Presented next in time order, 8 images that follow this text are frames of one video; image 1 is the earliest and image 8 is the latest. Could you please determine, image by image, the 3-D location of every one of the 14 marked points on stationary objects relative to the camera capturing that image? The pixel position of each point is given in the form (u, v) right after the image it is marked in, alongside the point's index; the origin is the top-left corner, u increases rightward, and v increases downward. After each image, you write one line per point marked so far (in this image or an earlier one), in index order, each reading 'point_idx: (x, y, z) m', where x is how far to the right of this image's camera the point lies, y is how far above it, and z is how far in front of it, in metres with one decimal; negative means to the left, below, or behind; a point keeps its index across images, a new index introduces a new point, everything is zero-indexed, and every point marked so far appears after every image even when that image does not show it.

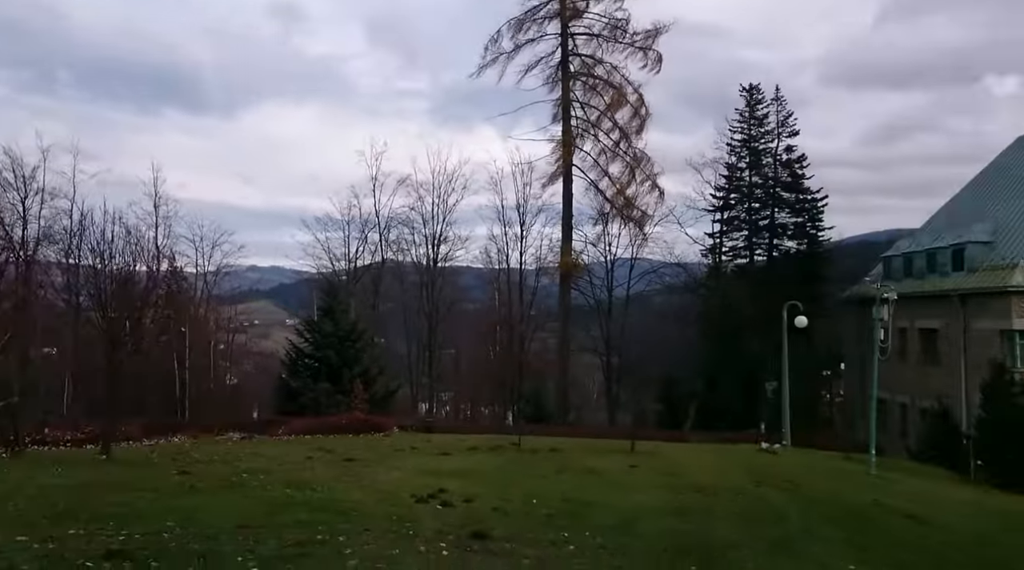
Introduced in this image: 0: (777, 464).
0: (+4.5, -3.2, +17.5) m
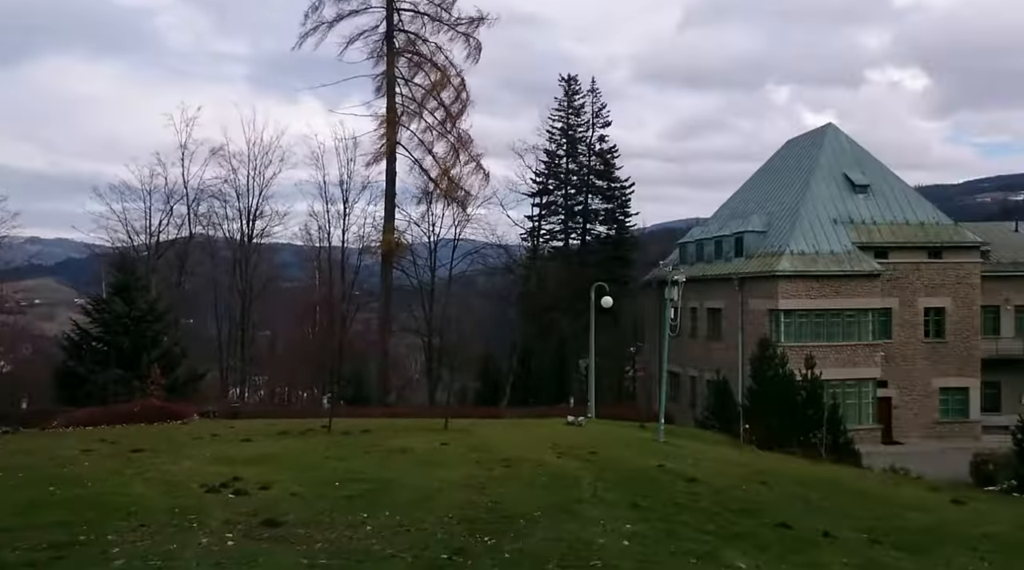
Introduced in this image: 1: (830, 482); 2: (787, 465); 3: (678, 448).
0: (+1.0, -2.9, +18.2) m
1: (+4.5, -2.8, +13.8) m
2: (+4.4, -3.0, +15.8) m
3: (+2.8, -3.0, +17.1) m
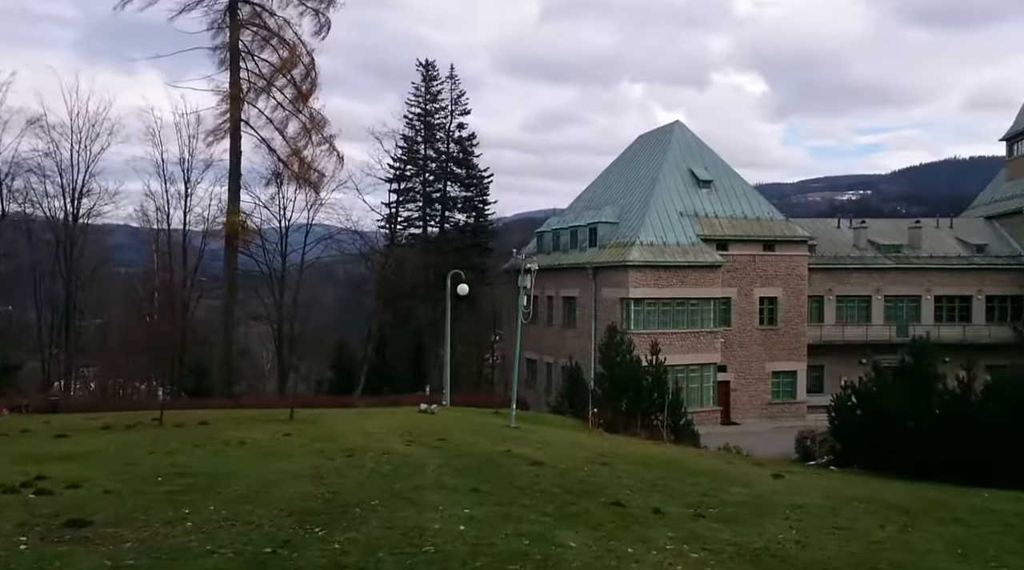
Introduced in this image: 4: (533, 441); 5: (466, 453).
0: (-1.8, -2.6, +18.1) m
1: (+2.3, -2.6, +14.2) m
2: (+1.9, -2.8, +16.1) m
3: (+0.1, -2.8, +17.2) m
4: (+0.4, -2.7, +16.3) m
5: (-0.7, -2.5, +13.9) m
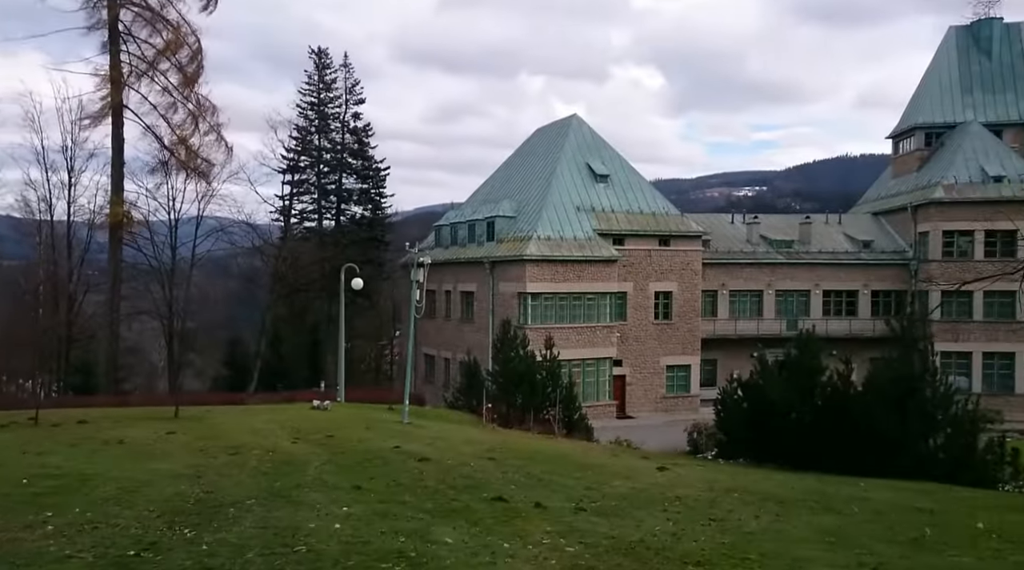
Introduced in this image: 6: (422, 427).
0: (-3.8, -2.5, +17.7) m
1: (+0.6, -2.5, +14.3) m
2: (+0.1, -2.7, +16.1) m
3: (-1.9, -2.7, +17.1) m
4: (-1.5, -2.6, +16.2) m
5: (-2.3, -2.4, +13.7) m
6: (-1.8, -2.8, +18.6) m
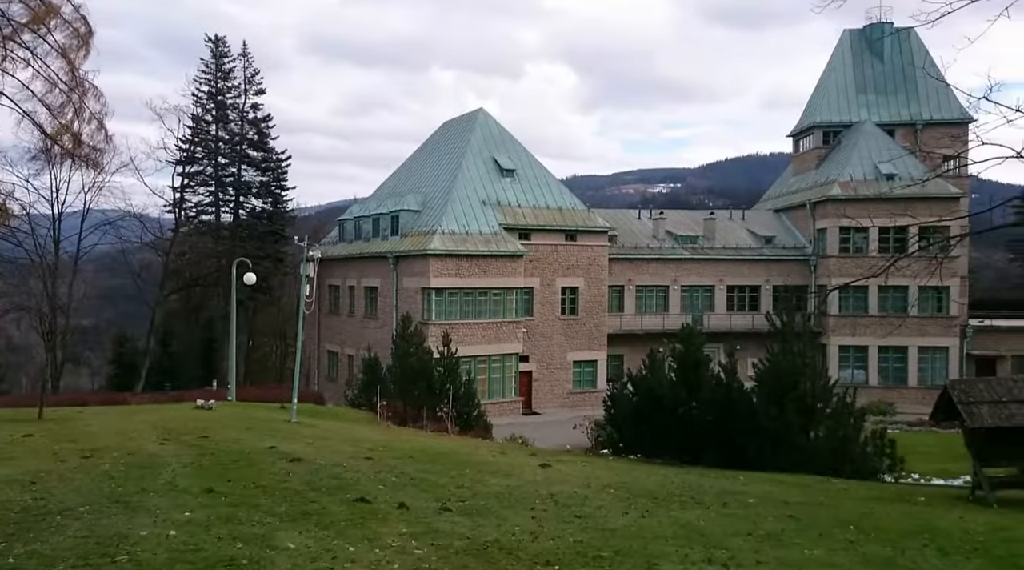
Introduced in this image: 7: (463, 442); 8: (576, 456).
0: (-5.8, -2.4, +16.9) m
1: (-1.1, -2.4, +13.9) m
2: (-1.8, -2.6, +15.7) m
3: (-3.8, -2.5, +16.5) m
4: (-3.4, -2.5, +15.6) m
5: (-3.9, -2.3, +13.0) m
6: (-3.9, -2.7, +18.0) m
7: (-0.9, -2.8, +16.9) m
8: (+1.0, -2.8, +15.3) m
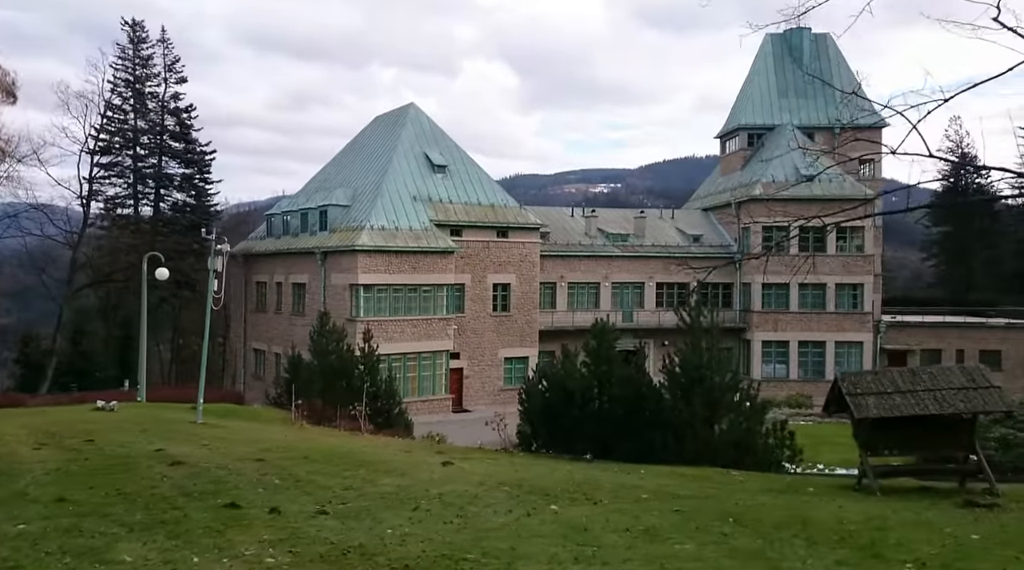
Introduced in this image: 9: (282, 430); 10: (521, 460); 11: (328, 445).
0: (-7.4, -2.3, +16.1) m
1: (-2.4, -2.3, +13.3) m
2: (-3.3, -2.5, +15.1) m
3: (-5.3, -2.4, +15.7) m
4: (-4.8, -2.4, +14.9) m
5: (-5.2, -2.2, +12.3) m
6: (-5.4, -2.6, +17.3) m
7: (-2.4, -2.7, +16.4) m
8: (-0.4, -2.7, +14.9) m
9: (-4.5, -2.8, +18.6) m
10: (+0.2, -2.6, +14.0) m
11: (-2.8, -2.5, +14.6) m
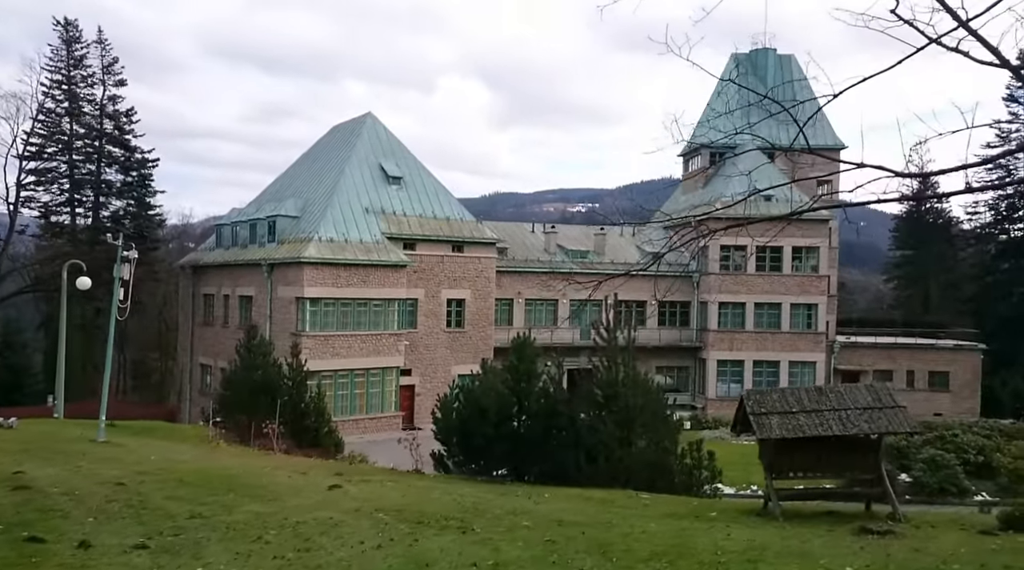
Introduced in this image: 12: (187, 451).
0: (-8.7, -2.4, +15.1) m
1: (-3.8, -2.5, +12.5) m
2: (-4.6, -2.6, +14.2) m
3: (-6.7, -2.6, +14.8) m
4: (-6.2, -2.5, +14.0) m
5: (-6.5, -2.2, +11.4) m
6: (-6.9, -2.7, +16.3) m
7: (-3.8, -2.9, +15.5) m
8: (-1.8, -2.8, +14.1) m
9: (-6.0, -3.0, +17.7) m
10: (-1.2, -2.8, +13.2) m
11: (-4.1, -2.6, +13.7) m
12: (-5.6, -3.0, +17.0) m
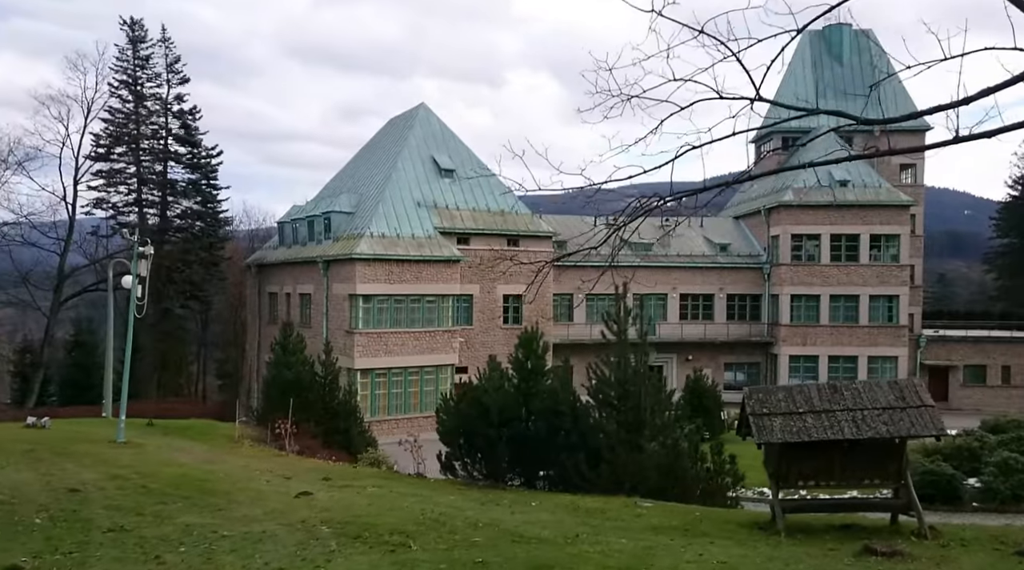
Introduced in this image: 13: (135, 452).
0: (-8.6, -2.4, +15.1) m
1: (-3.9, -2.4, +12.0) m
2: (-4.6, -2.6, +13.8) m
3: (-6.6, -2.5, +14.6) m
4: (-6.1, -2.5, +13.7) m
5: (-6.7, -2.2, +11.2) m
6: (-6.6, -2.7, +16.1) m
7: (-3.6, -2.8, +15.0) m
8: (-1.7, -2.8, +13.4) m
9: (-5.6, -3.0, +17.4) m
10: (-1.2, -2.7, +12.5) m
11: (-4.1, -2.6, +13.2) m
12: (-5.3, -2.9, +16.7) m
13: (-6.0, -2.7, +15.2) m
